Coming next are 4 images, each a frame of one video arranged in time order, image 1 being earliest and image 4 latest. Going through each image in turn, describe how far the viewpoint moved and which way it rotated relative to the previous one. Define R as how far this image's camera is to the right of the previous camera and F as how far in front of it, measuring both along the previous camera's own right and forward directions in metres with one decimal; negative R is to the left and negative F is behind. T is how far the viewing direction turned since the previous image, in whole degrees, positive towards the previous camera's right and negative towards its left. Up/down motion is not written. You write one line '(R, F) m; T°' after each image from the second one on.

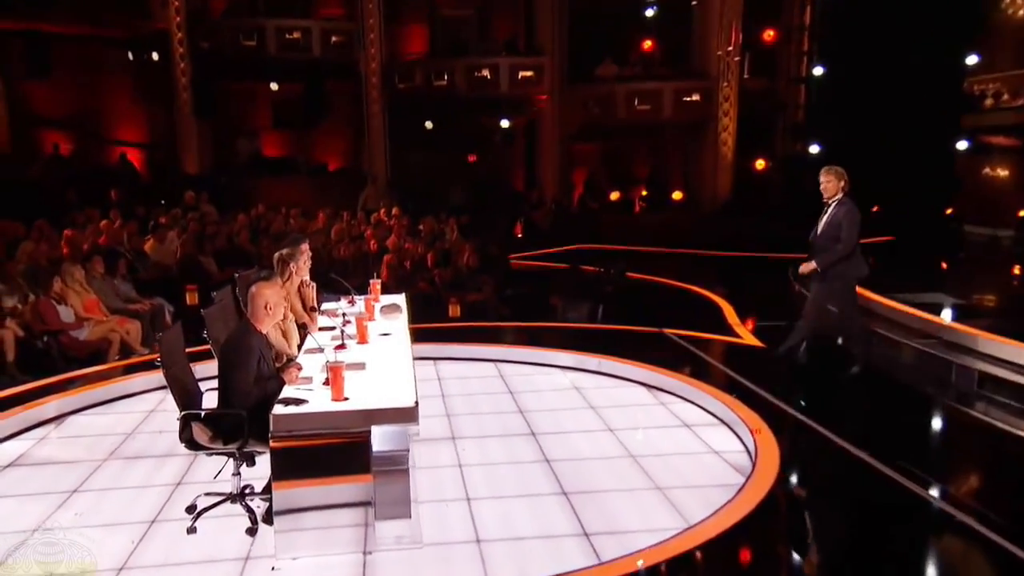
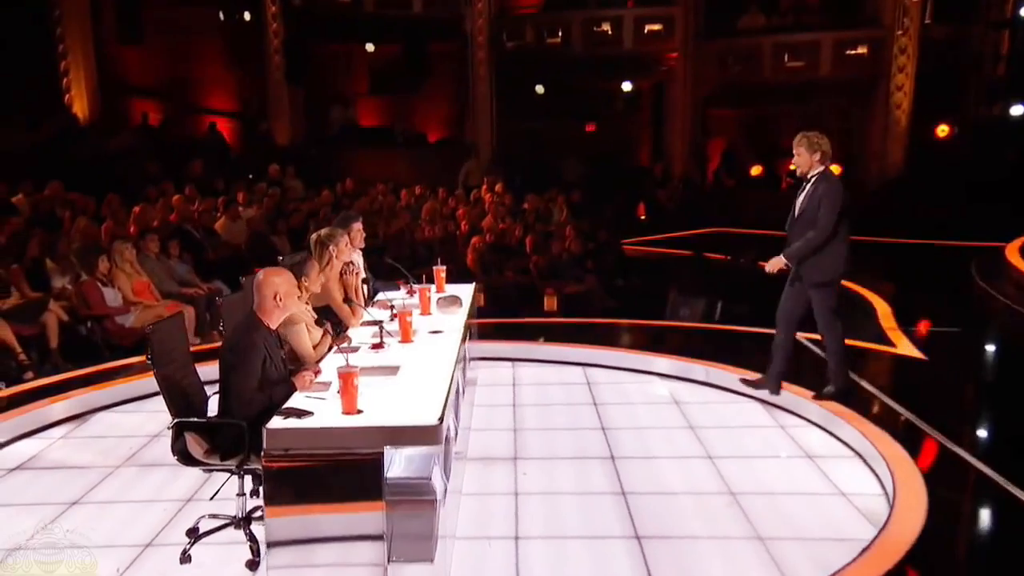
(+0.5, +1.0) m; -10°
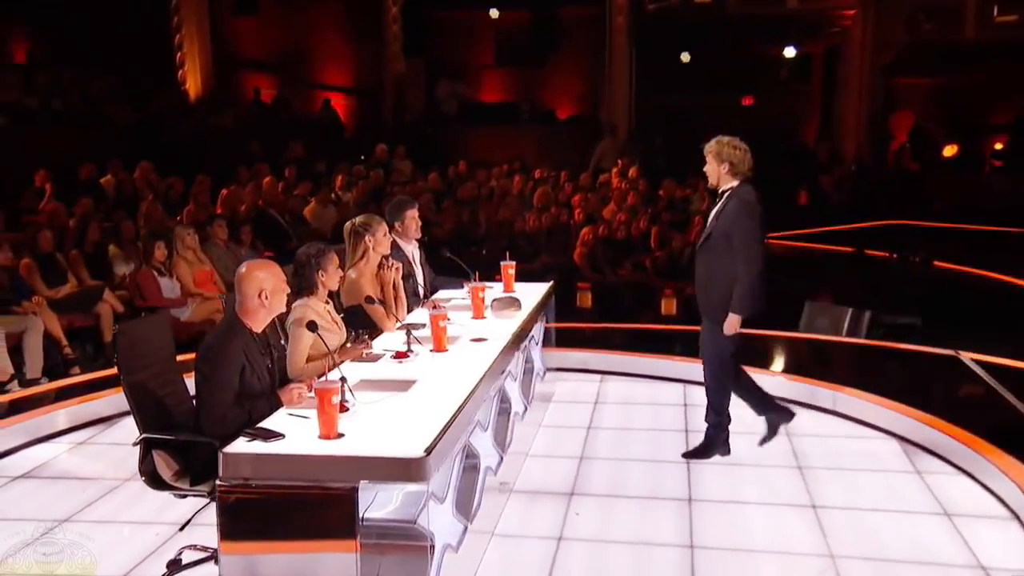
(+0.6, +0.8) m; -12°
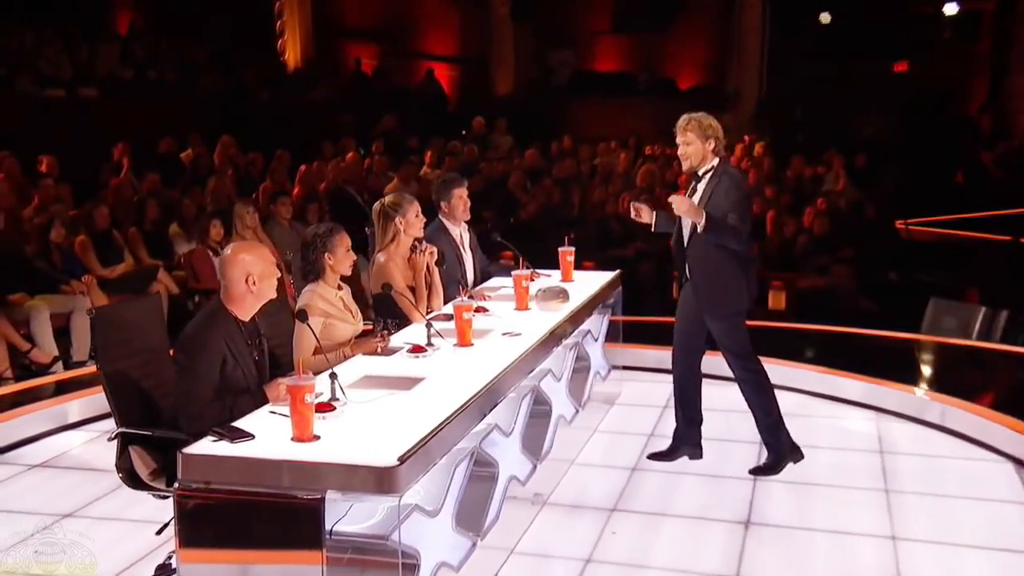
(+0.5, +0.4) m; -9°
